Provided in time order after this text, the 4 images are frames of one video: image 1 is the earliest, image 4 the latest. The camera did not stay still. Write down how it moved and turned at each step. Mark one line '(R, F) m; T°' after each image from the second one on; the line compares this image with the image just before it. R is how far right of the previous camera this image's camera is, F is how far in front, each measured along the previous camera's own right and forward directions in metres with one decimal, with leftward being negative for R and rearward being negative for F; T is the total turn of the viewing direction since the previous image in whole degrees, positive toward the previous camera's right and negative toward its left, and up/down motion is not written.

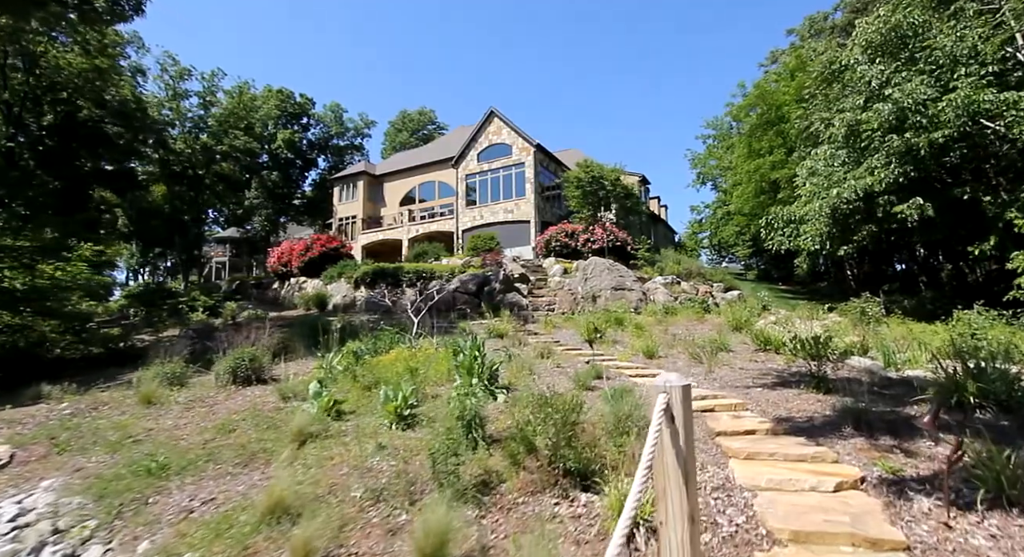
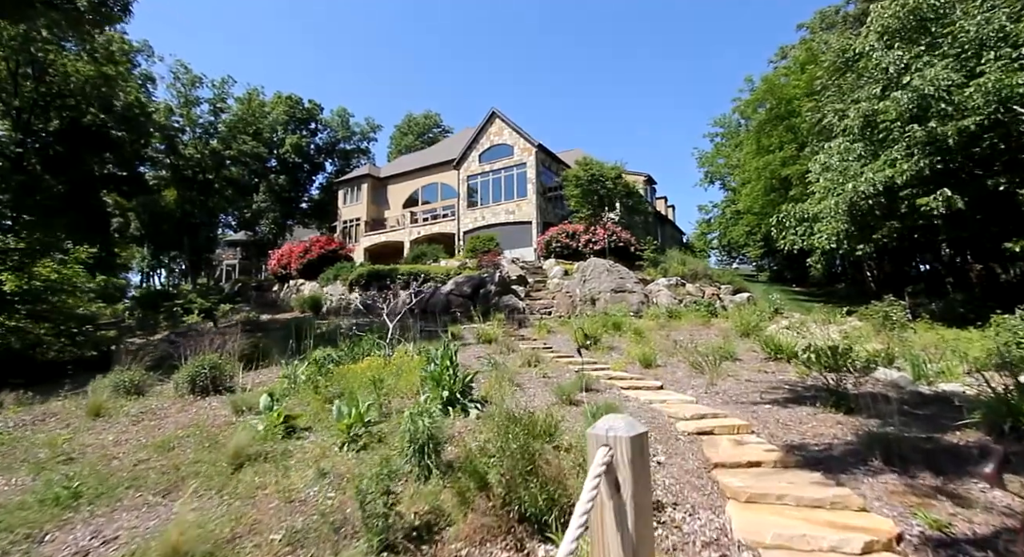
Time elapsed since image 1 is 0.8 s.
(+0.4, +0.6) m; -1°
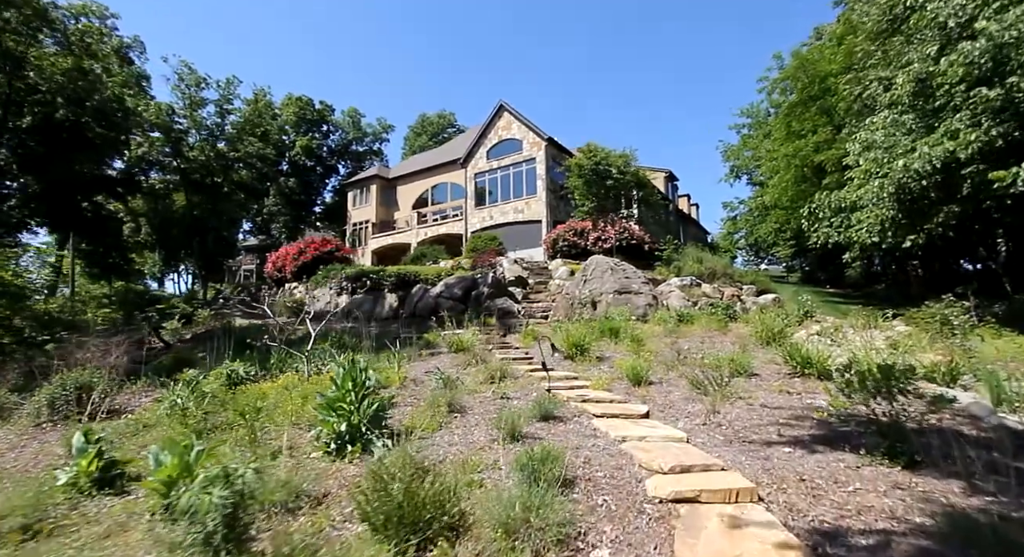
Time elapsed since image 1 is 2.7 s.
(+0.7, +1.3) m; -3°
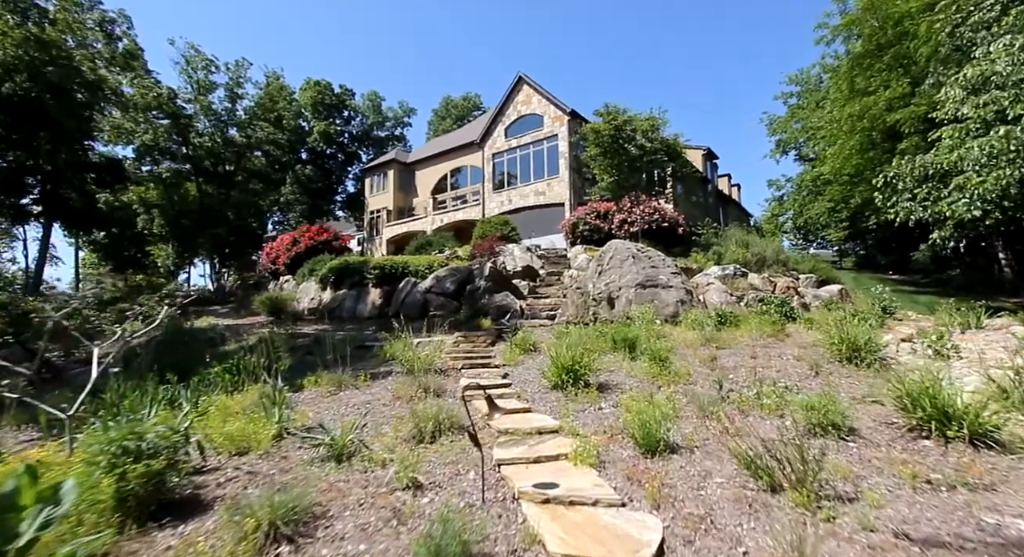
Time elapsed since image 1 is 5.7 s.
(+0.7, +2.1) m; -4°
